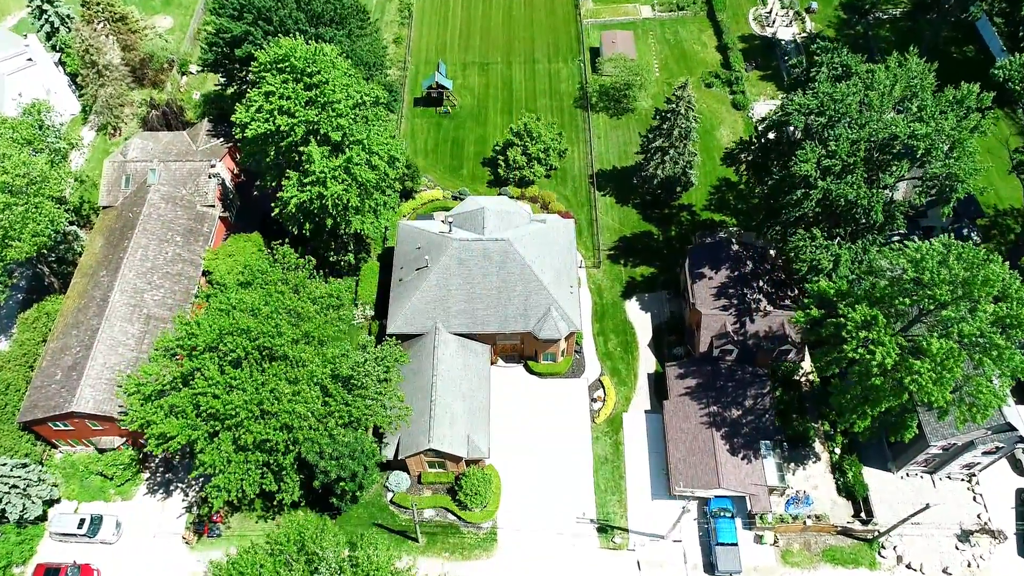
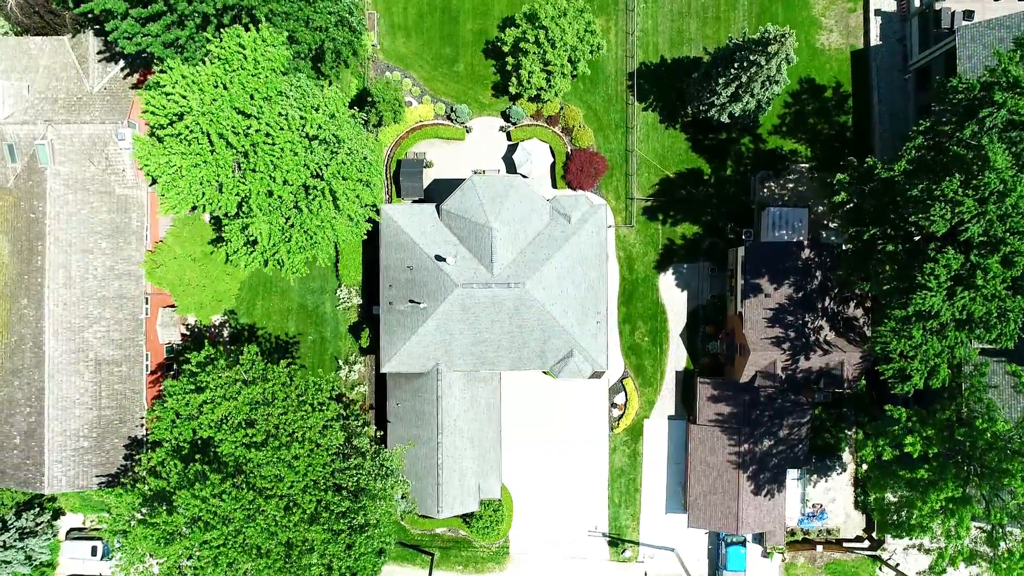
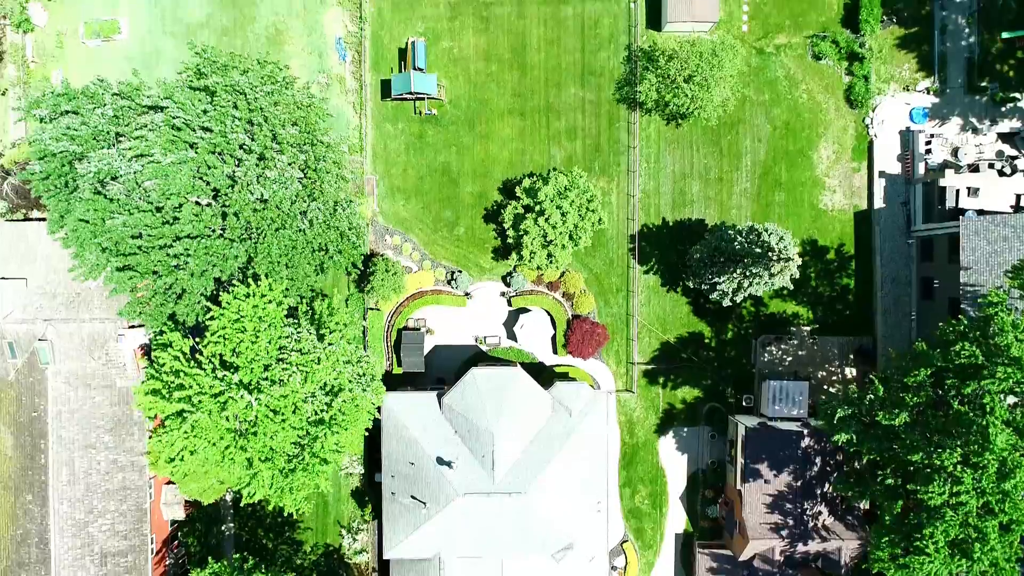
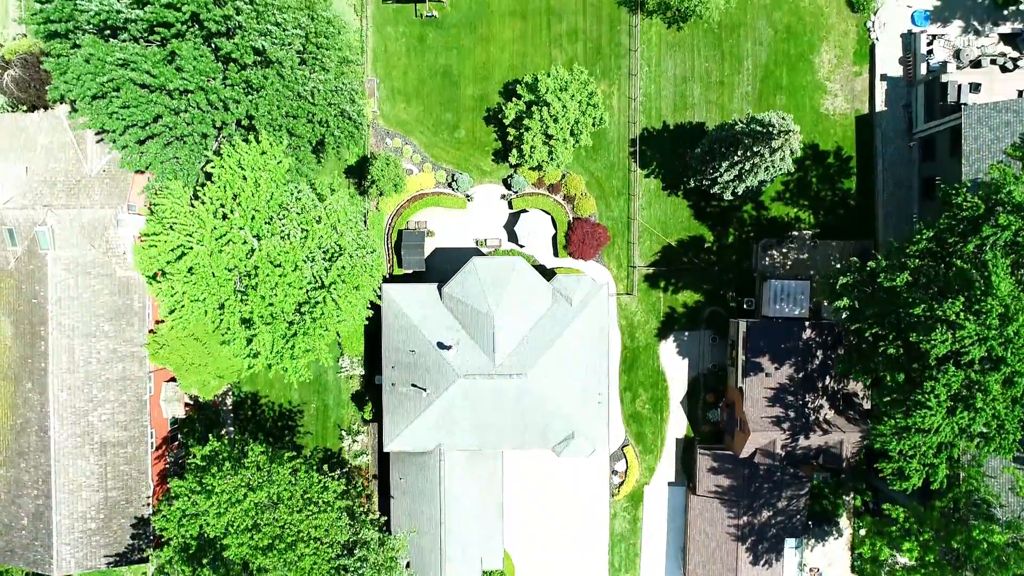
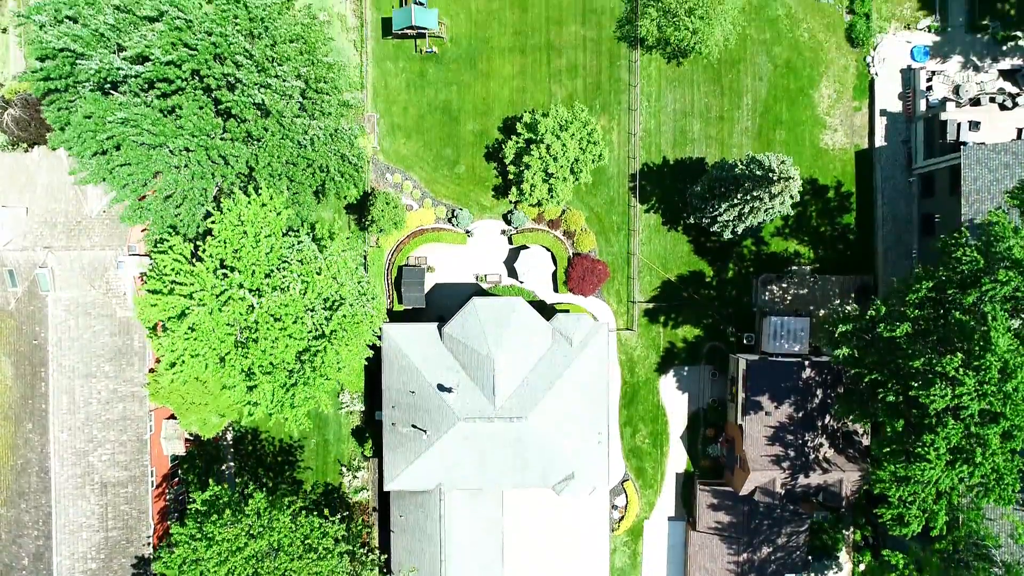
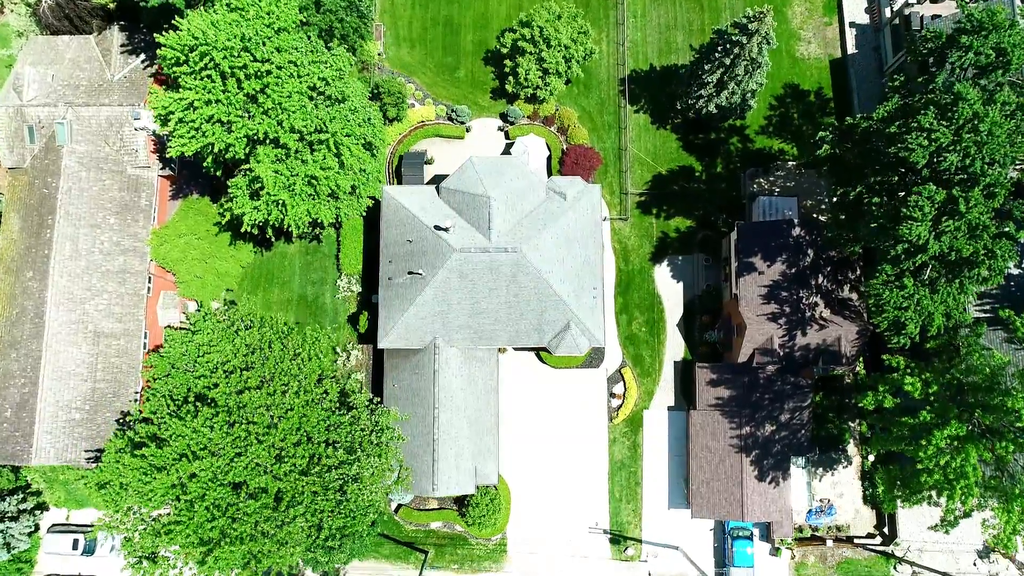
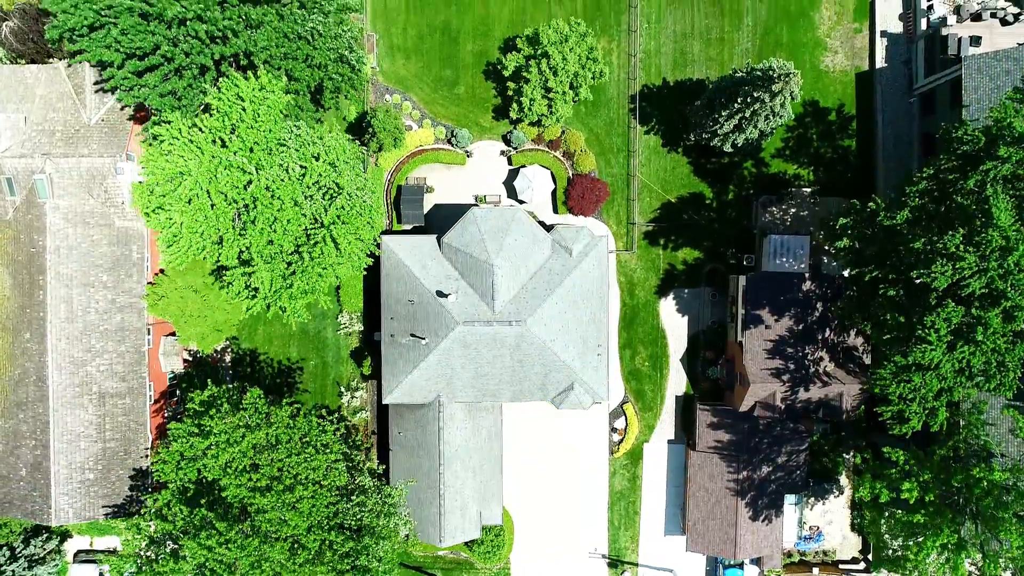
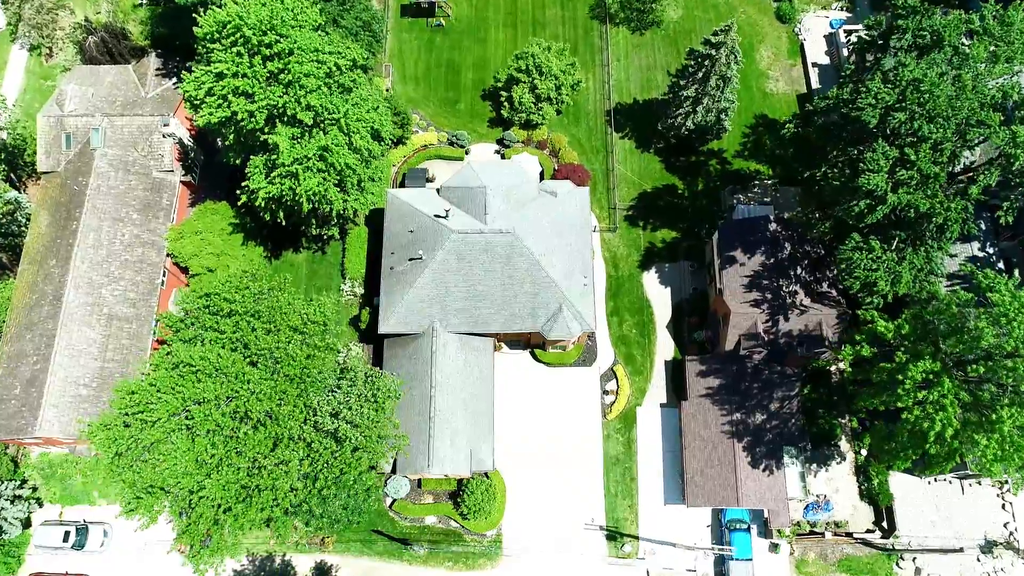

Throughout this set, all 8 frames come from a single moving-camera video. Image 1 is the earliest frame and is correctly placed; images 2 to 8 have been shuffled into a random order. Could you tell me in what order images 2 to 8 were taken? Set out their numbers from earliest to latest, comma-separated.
8, 6, 2, 7, 4, 5, 3
